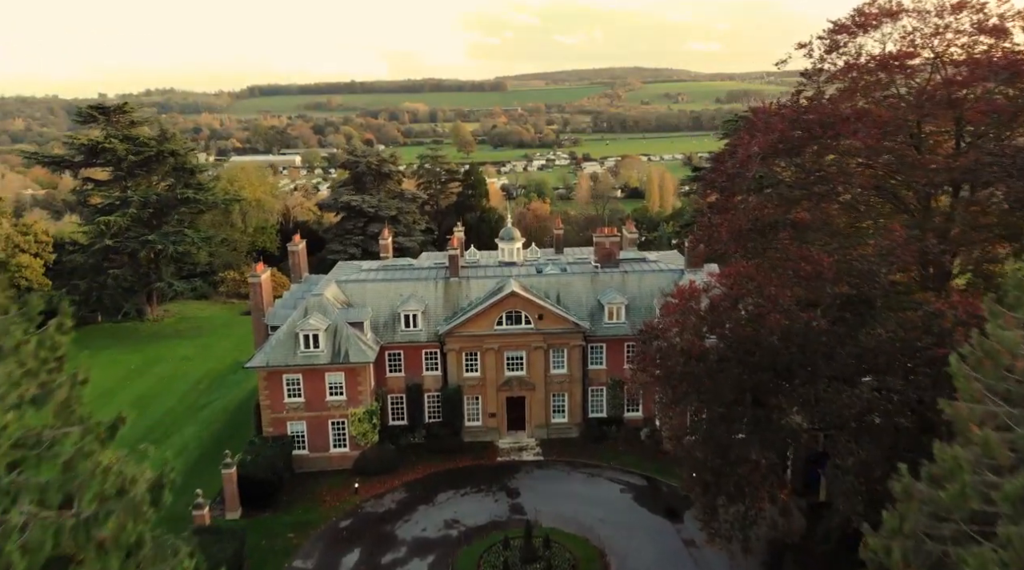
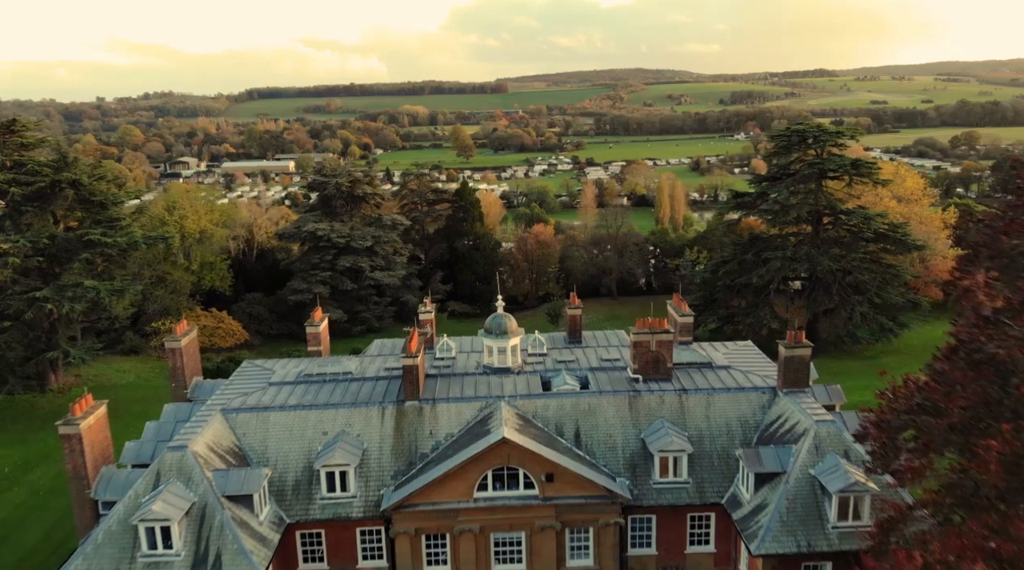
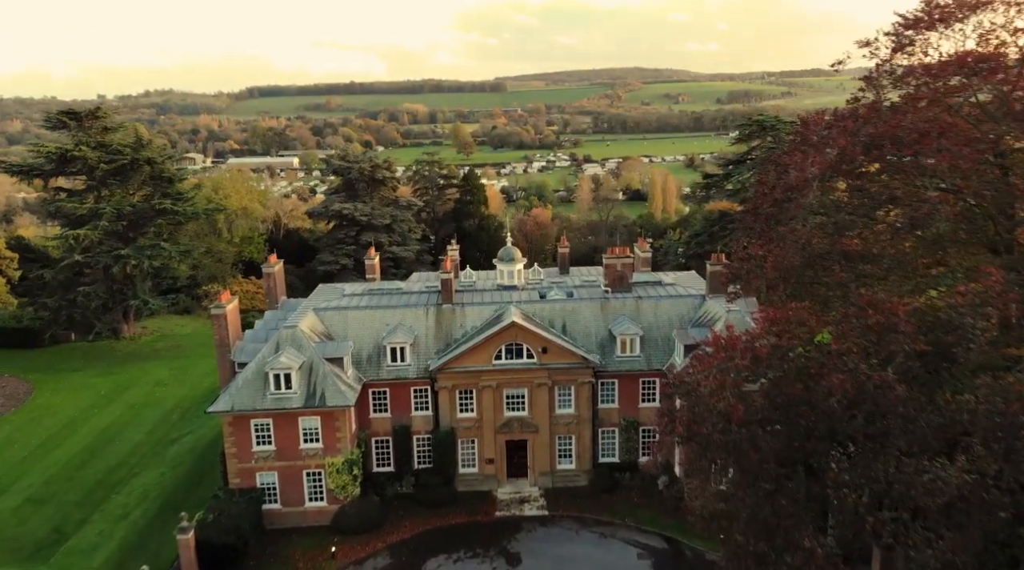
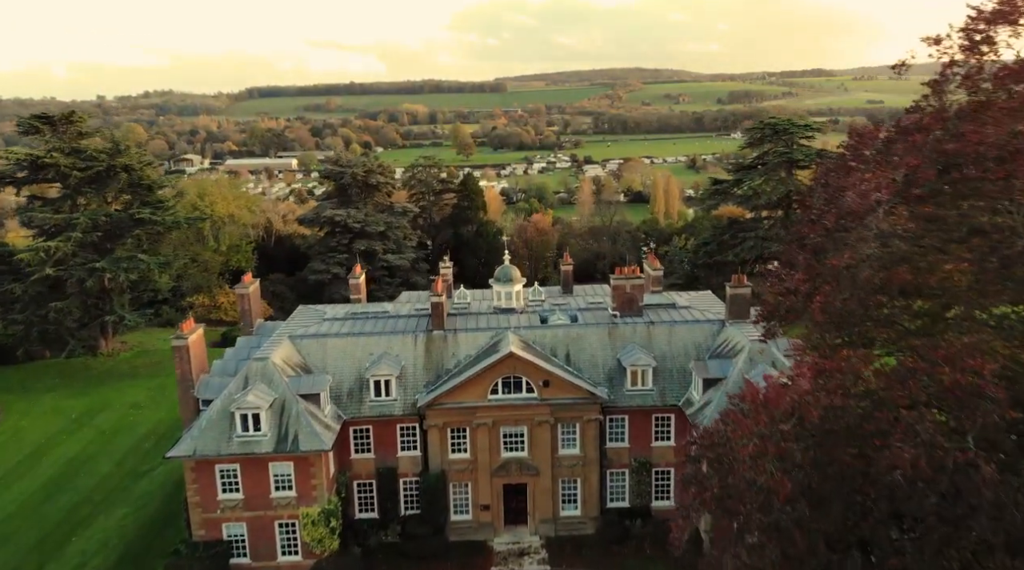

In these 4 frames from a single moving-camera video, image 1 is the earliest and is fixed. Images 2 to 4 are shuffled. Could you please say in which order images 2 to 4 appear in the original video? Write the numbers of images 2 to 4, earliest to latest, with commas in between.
3, 4, 2
